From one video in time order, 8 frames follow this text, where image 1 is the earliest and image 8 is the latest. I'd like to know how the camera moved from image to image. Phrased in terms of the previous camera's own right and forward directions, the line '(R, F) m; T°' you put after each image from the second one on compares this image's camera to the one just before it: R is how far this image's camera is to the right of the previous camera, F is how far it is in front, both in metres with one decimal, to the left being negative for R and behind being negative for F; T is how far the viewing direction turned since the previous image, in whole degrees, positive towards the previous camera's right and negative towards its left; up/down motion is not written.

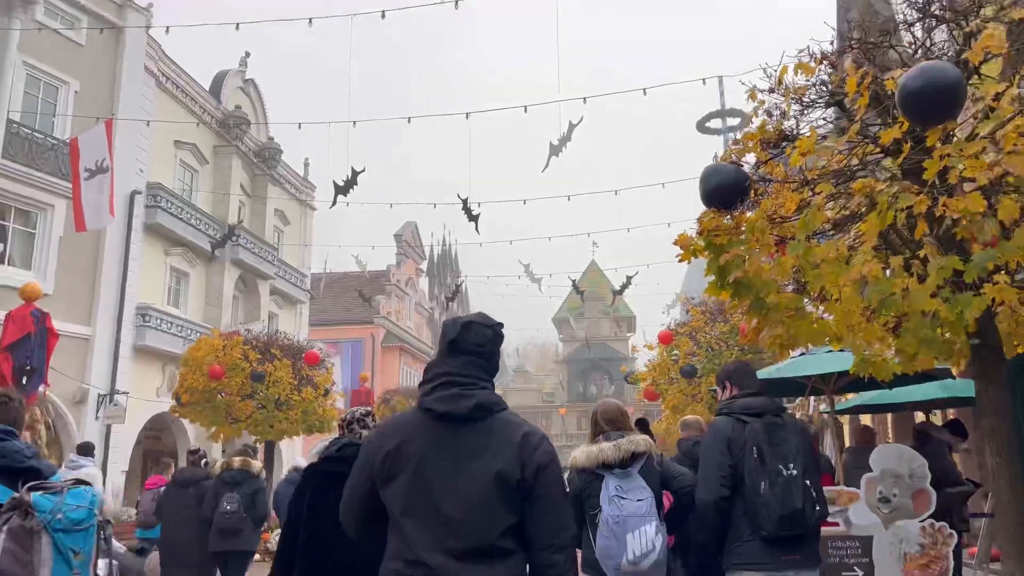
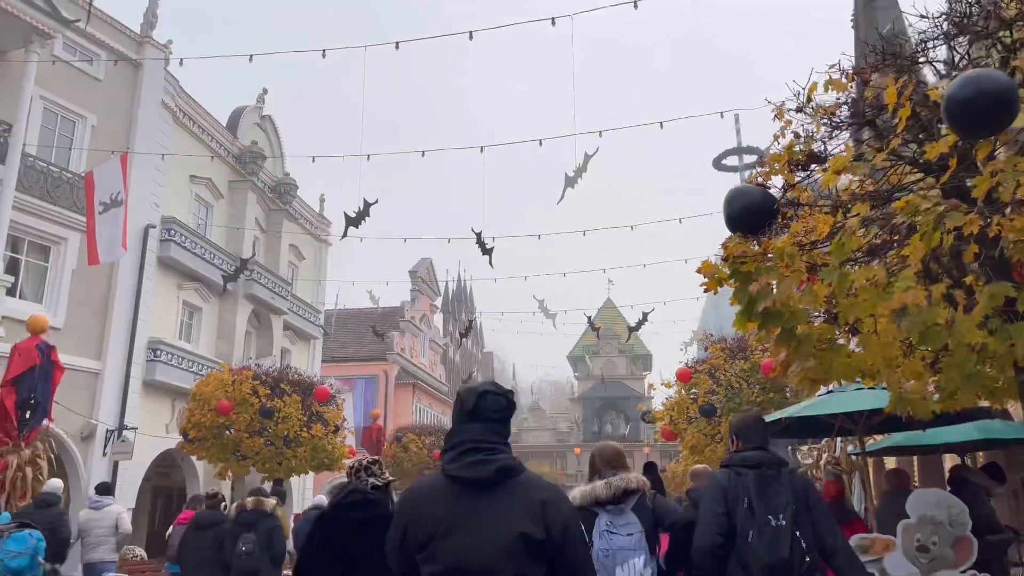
(0.0, +0.3) m; -1°
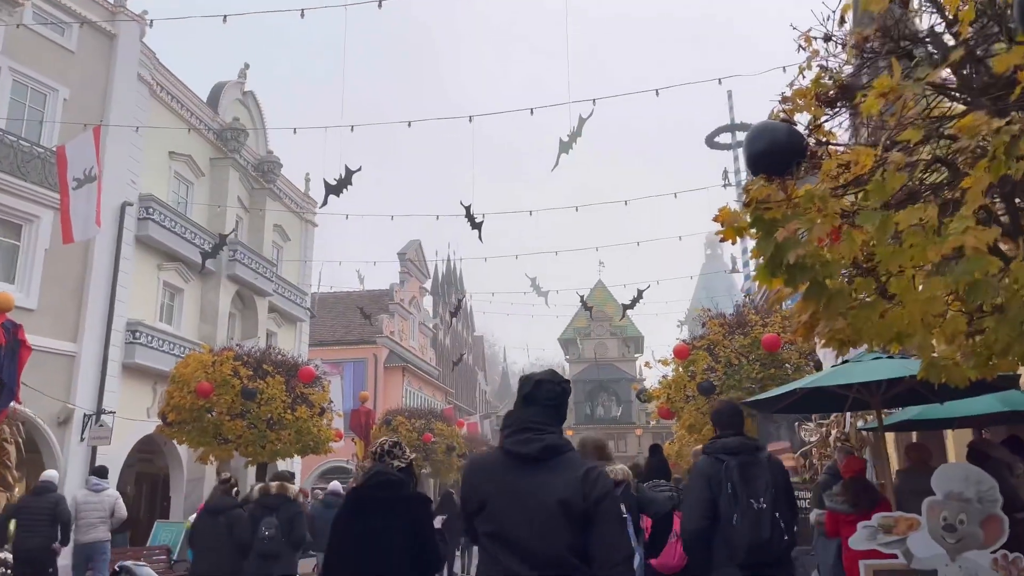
(0.0, +0.6) m; +1°
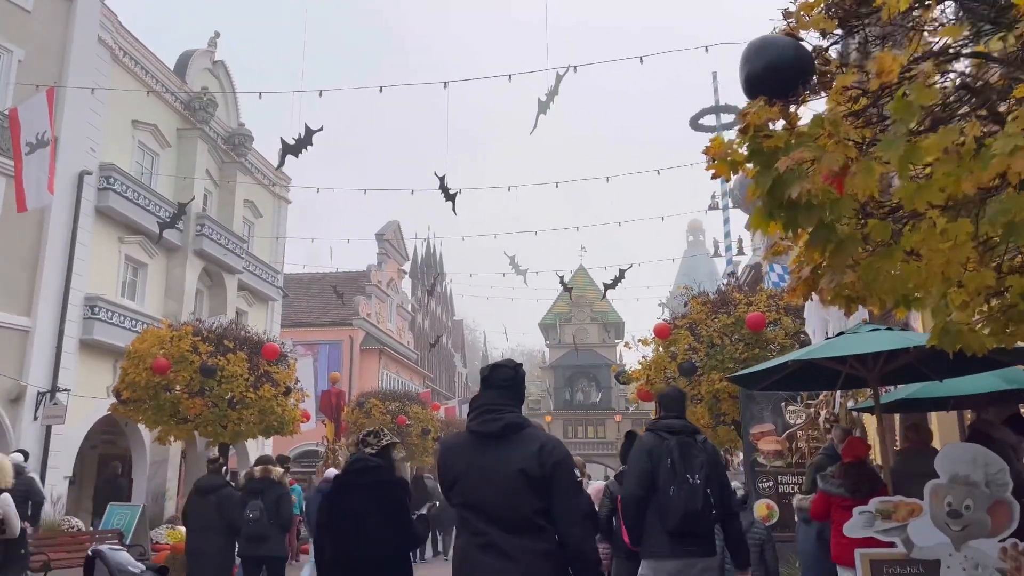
(+0.1, +0.7) m; +1°
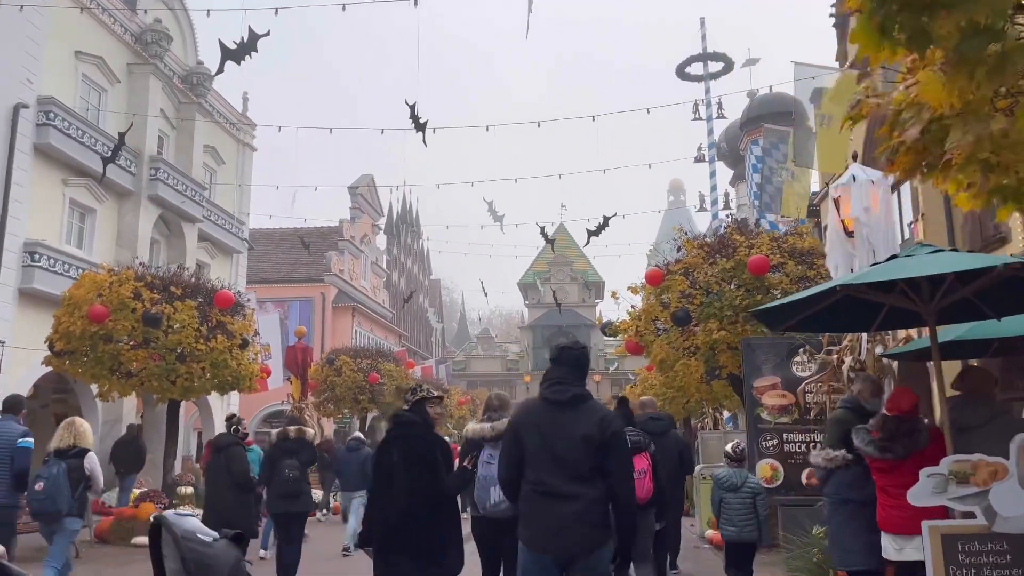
(0.0, +1.3) m; +2°
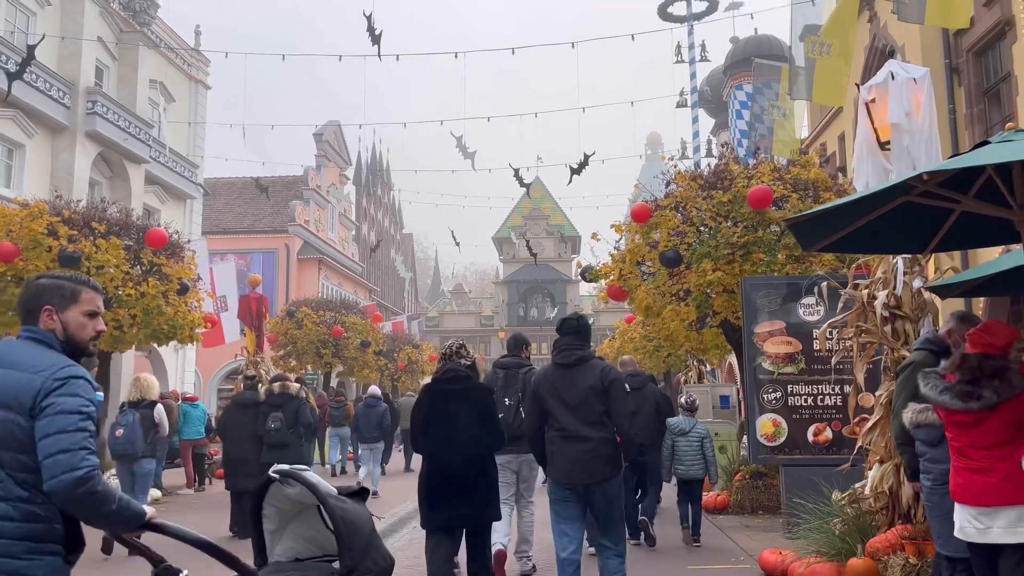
(+0.1, +1.4) m; +2°
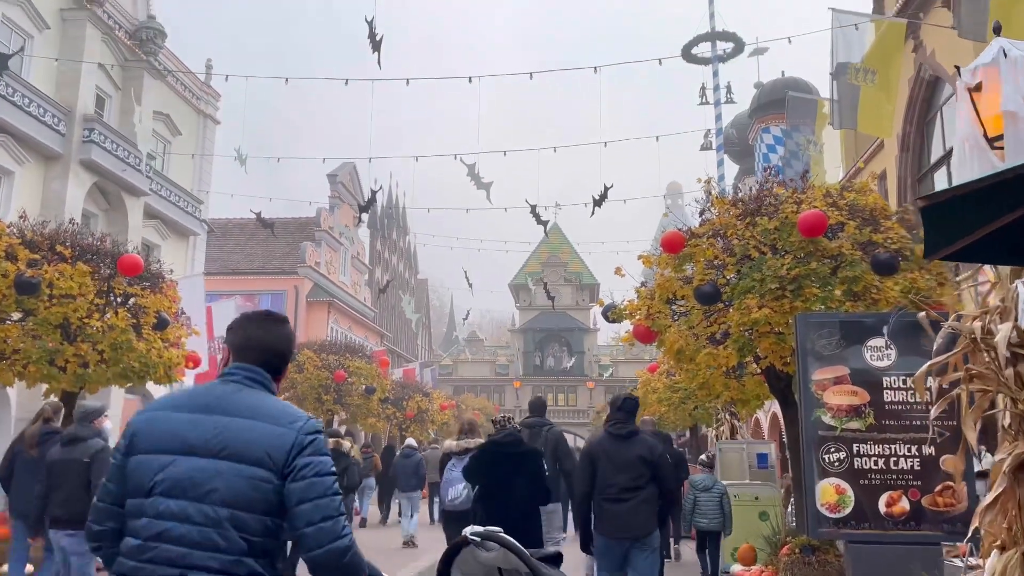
(+0.1, +1.4) m; -1°
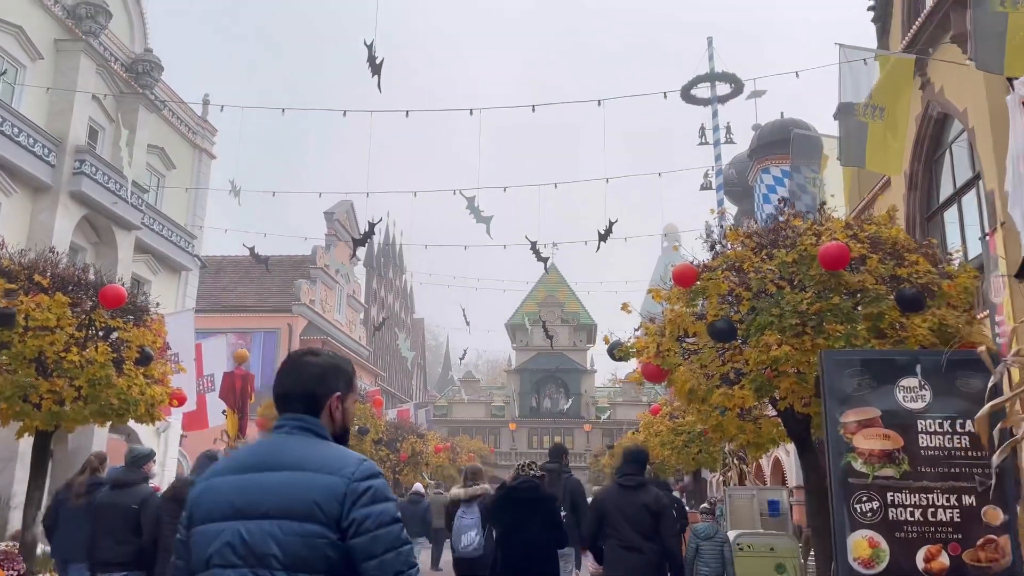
(-0.1, +0.5) m; 0°
